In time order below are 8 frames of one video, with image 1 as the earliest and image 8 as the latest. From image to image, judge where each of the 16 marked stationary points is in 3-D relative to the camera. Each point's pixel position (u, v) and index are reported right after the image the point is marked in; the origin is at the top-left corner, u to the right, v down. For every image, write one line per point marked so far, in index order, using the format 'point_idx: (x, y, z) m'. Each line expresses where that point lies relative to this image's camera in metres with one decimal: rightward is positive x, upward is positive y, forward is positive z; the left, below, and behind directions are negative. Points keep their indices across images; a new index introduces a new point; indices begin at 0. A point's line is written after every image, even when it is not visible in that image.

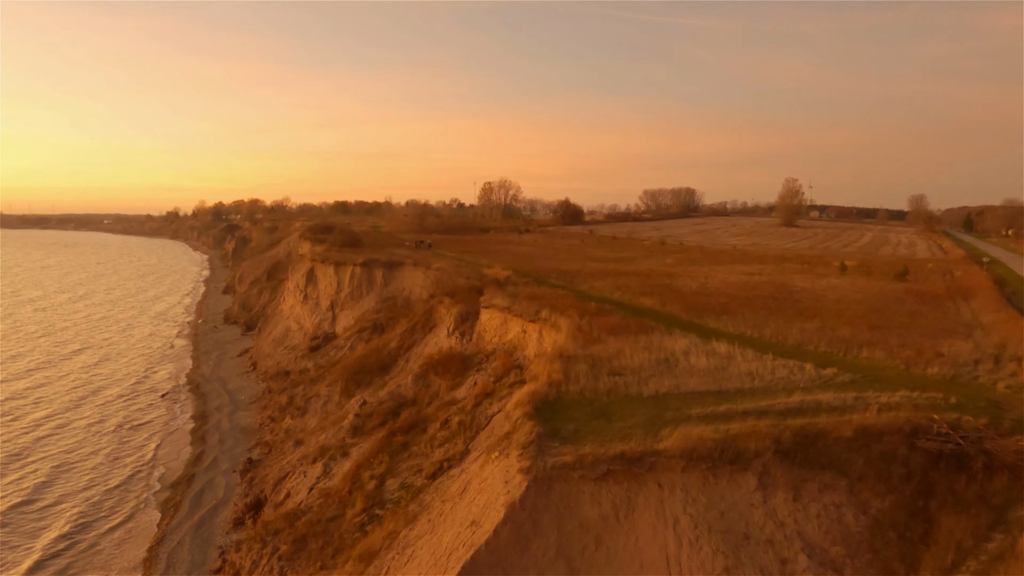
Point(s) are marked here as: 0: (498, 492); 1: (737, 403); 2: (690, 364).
0: (-0.2, -3.2, +10.4) m
1: (+4.3, -2.2, +12.8) m
2: (+4.2, -1.8, +15.8) m
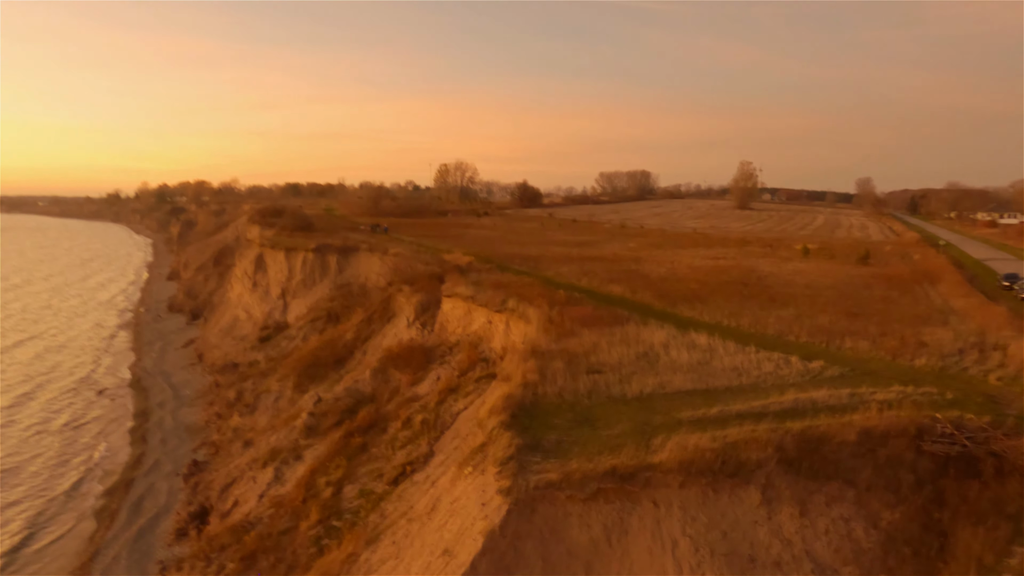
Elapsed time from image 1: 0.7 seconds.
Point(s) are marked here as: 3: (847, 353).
0: (-0.5, -3.1, +9.2) m
1: (+3.8, -2.0, +11.8) m
2: (+3.5, -1.6, +14.8) m
3: (+7.9, -1.5, +15.8) m
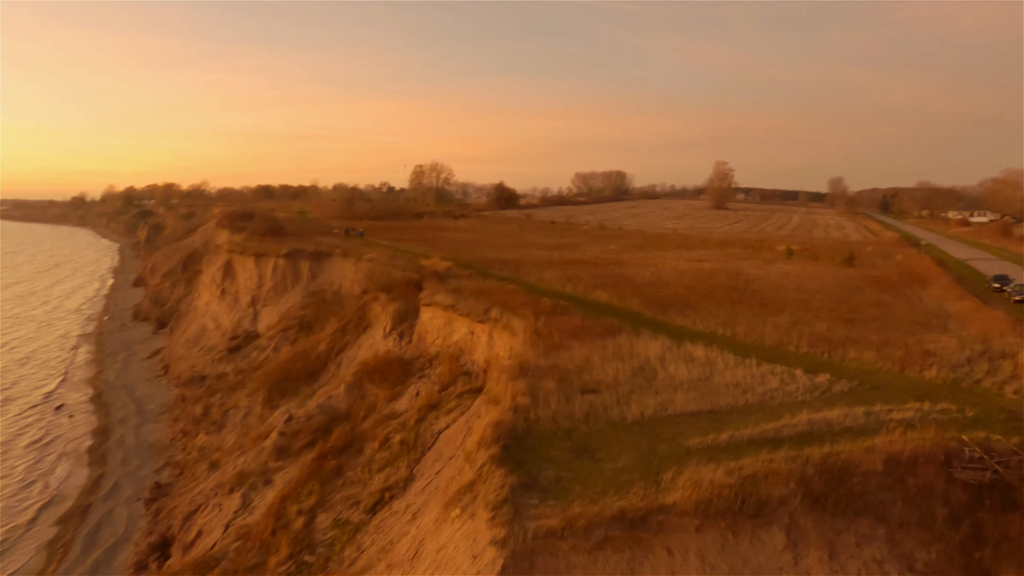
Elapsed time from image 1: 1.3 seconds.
0: (-0.6, -3.4, +8.0) m
1: (+3.7, -2.3, +10.8) m
2: (+3.2, -1.8, +13.8) m
3: (+7.6, -1.7, +14.9) m
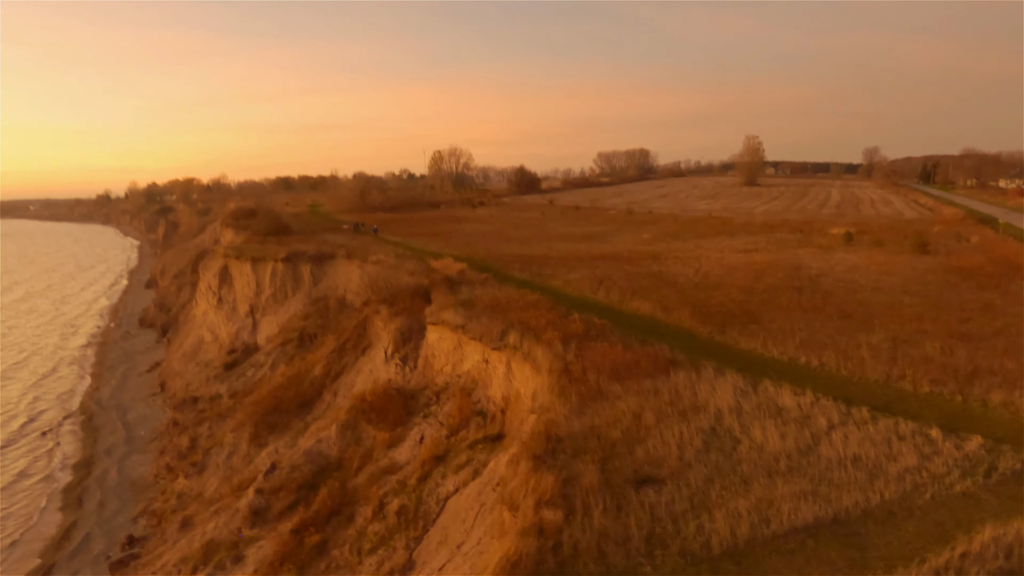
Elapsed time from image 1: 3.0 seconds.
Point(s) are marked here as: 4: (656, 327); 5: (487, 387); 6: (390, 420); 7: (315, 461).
0: (-0.4, -4.2, +4.3) m
1: (+3.9, -2.8, +6.9) m
2: (+3.6, -2.3, +9.8) m
3: (+8.0, -2.1, +10.8) m
4: (+3.7, -1.0, +17.1) m
5: (-0.6, -2.5, +16.5) m
6: (-3.2, -3.4, +17.4) m
7: (-5.1, -4.4, +17.2) m
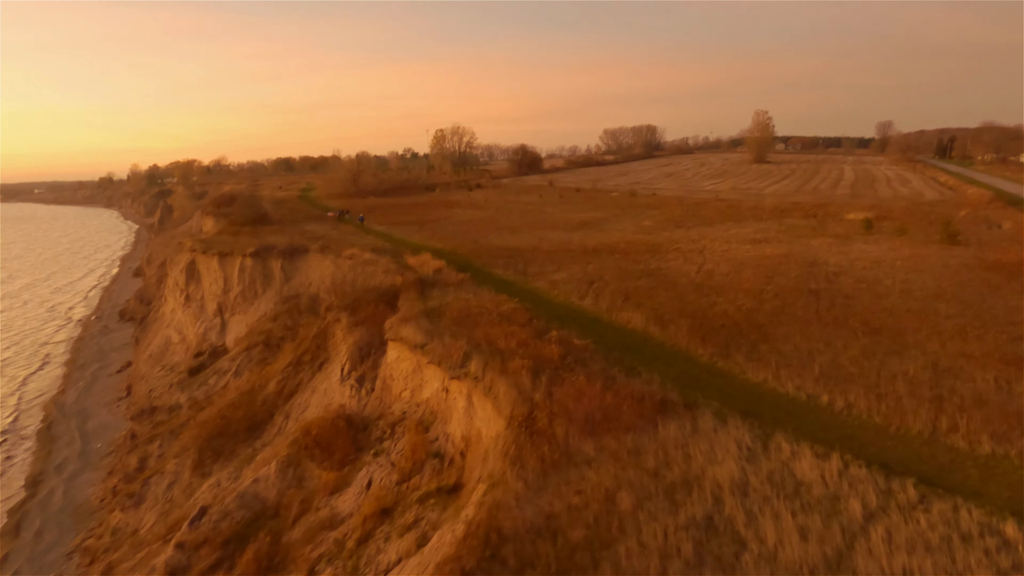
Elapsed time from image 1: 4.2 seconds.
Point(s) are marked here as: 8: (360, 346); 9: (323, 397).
0: (-1.3, -4.9, +1.8) m
1: (+3.0, -3.5, +4.3) m
2: (+2.8, -2.8, +7.2) m
3: (+7.1, -2.5, +8.1) m
4: (+2.9, -1.3, +14.5) m
5: (-1.4, -2.8, +13.9) m
6: (-3.9, -3.8, +14.9) m
7: (-5.8, -4.8, +14.8) m
8: (-4.1, -1.6, +18.2) m
9: (-5.1, -2.9, +18.1) m
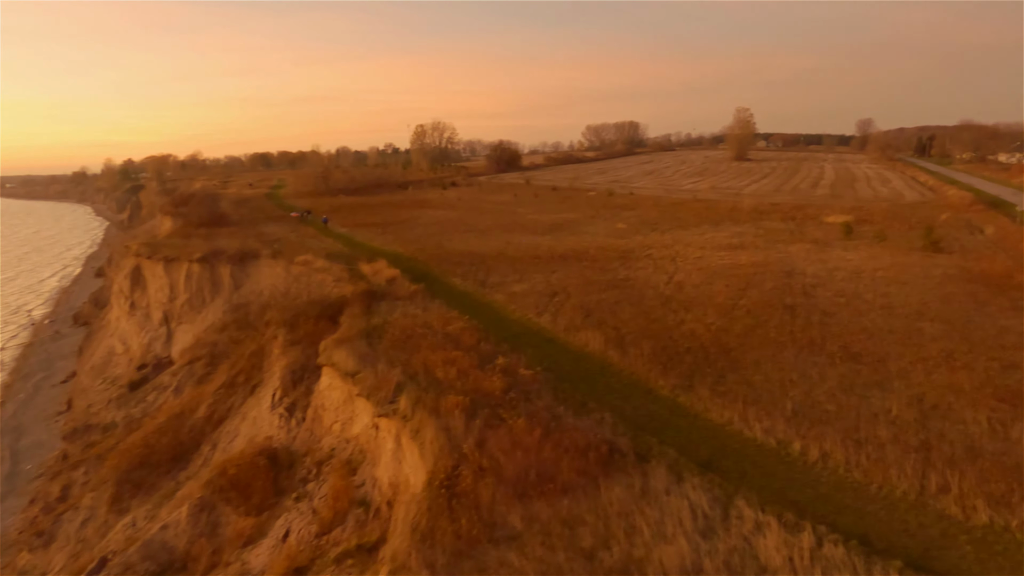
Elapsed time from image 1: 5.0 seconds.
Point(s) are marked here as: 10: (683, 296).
0: (-2.1, -5.4, +0.2) m
1: (+2.1, -4.0, +2.8) m
2: (+1.8, -3.3, +5.7) m
3: (+6.1, -3.0, +6.7) m
4: (+1.8, -1.8, +12.9) m
5: (-2.5, -3.3, +12.3) m
6: (-5.1, -4.2, +13.2) m
7: (-7.0, -5.3, +13.1) m
8: (-5.4, -2.0, +16.6) m
9: (-6.4, -3.4, +16.4) m
10: (+5.0, -0.2, +19.5) m
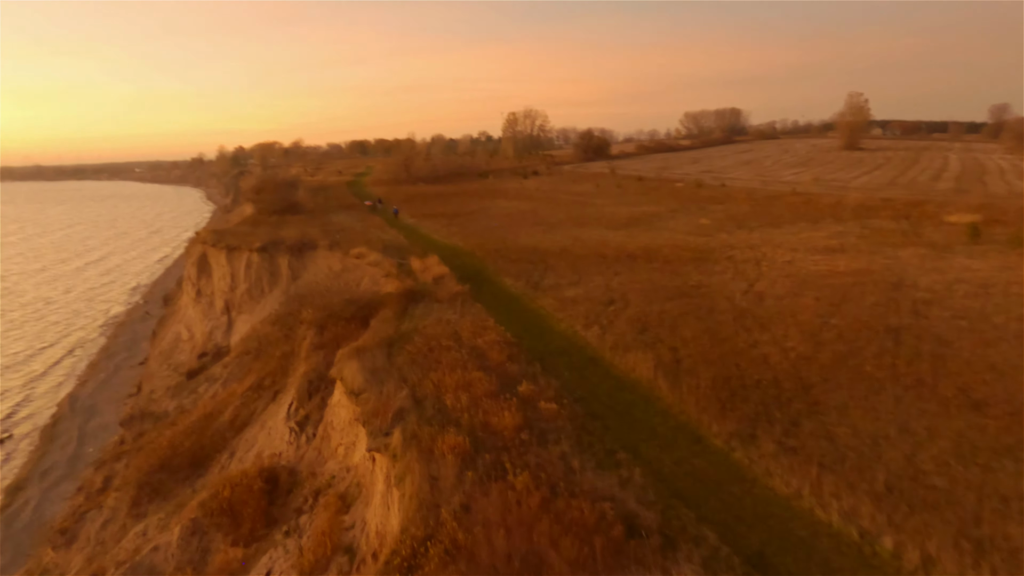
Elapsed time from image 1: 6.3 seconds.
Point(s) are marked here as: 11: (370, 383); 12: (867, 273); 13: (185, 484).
0: (-3.6, -5.8, -1.4) m
1: (+1.0, -4.4, +0.5) m
2: (+1.0, -3.7, +3.5) m
3: (+5.5, -3.6, +3.9) m
4: (+2.1, -2.1, +10.6) m
5: (-2.3, -3.4, +10.6) m
6: (-4.8, -4.3, +11.8) m
7: (-6.7, -5.3, +12.0) m
8: (-4.5, -2.0, +15.1) m
9: (-5.6, -3.3, +15.2) m
10: (+6.2, -0.5, +16.7) m
11: (-2.6, -1.8, +12.5) m
12: (+10.7, +0.4, +20.0) m
13: (-7.9, -4.8, +16.1) m
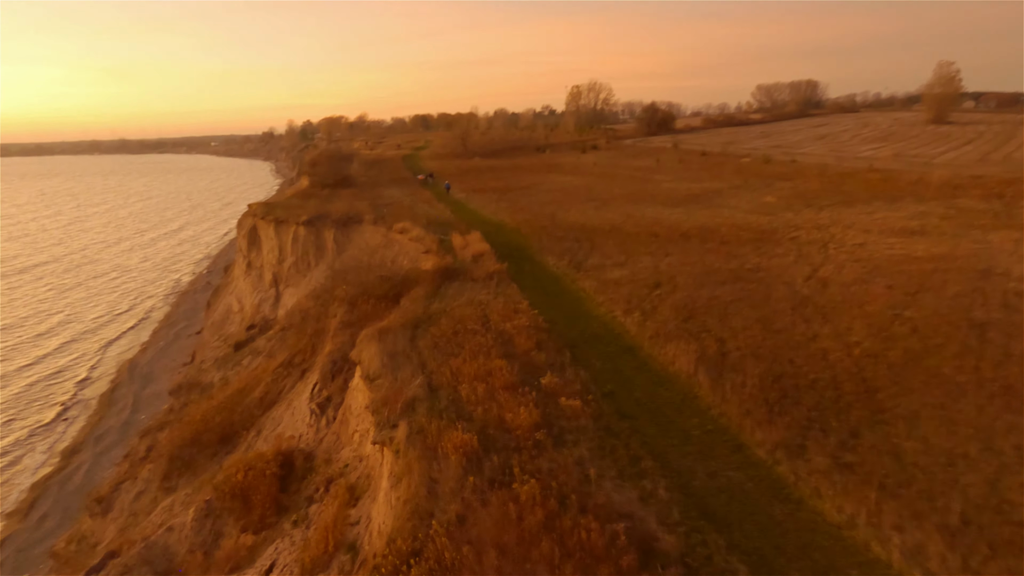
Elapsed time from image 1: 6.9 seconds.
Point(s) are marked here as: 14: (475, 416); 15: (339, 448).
0: (-4.5, -5.9, -1.9) m
1: (+0.3, -4.6, -0.4) m
2: (+0.6, -3.8, +2.5) m
3: (+5.1, -3.7, +2.5) m
4: (+2.3, -1.9, +9.5) m
5: (-2.1, -3.1, +9.9) m
6: (-4.4, -3.9, +11.4) m
7: (-6.3, -4.8, +11.7) m
8: (-3.8, -1.5, +14.6) m
9: (-4.9, -2.8, +14.7) m
10: (+7.0, -0.2, +15.0) m
11: (-2.1, -1.4, +11.7) m
12: (+11.8, +0.7, +17.9) m
13: (-7.1, -4.1, +16.0) m
14: (-0.5, -1.8, +9.4) m
15: (-3.2, -2.9, +12.2) m
